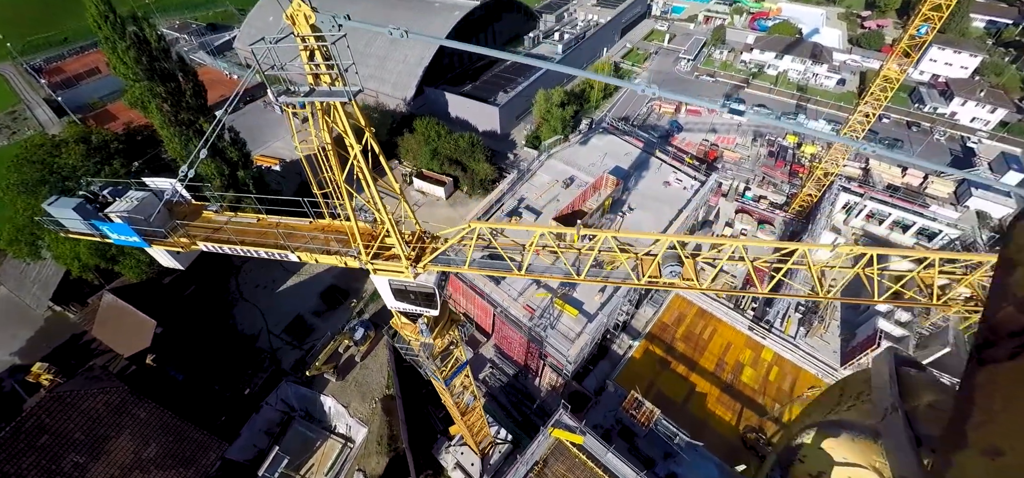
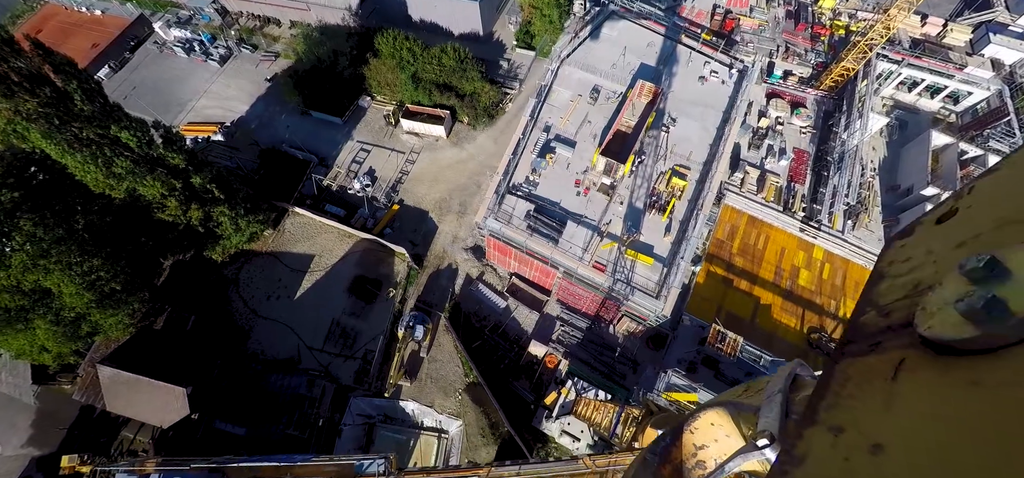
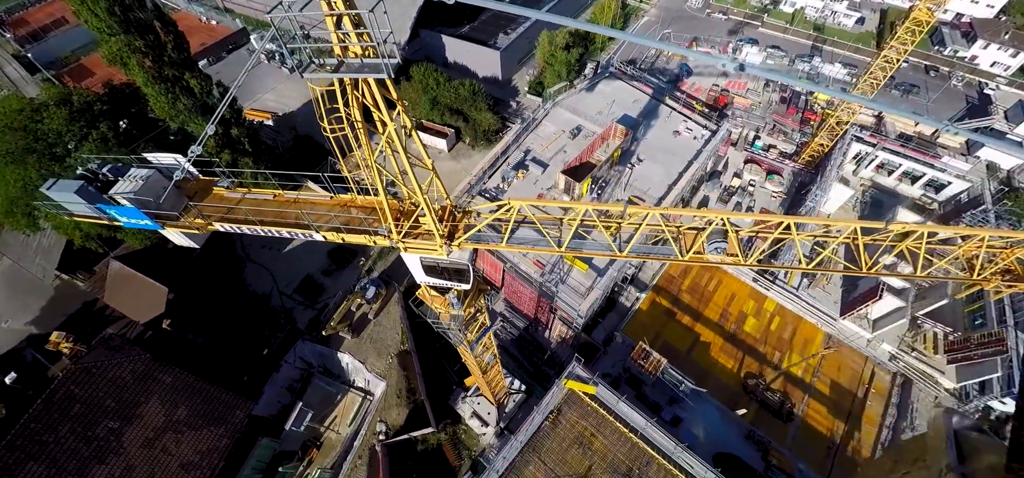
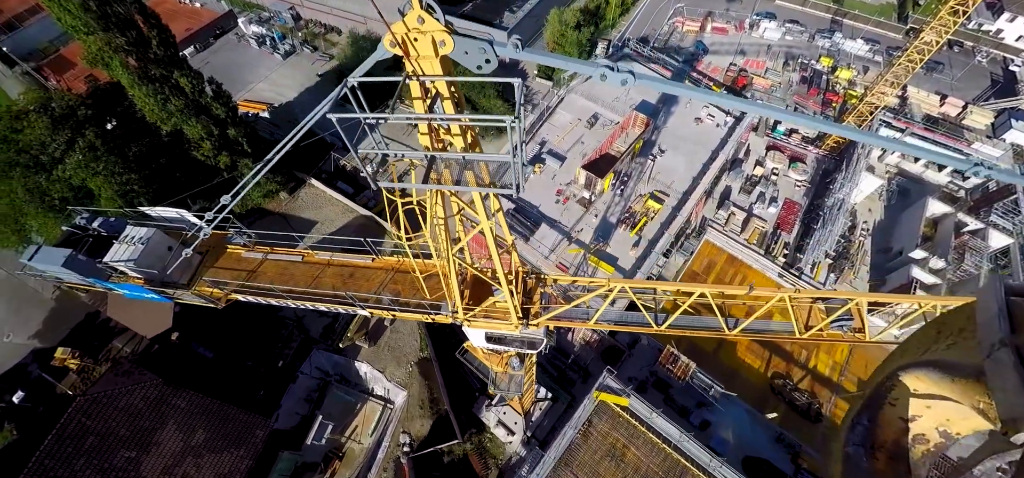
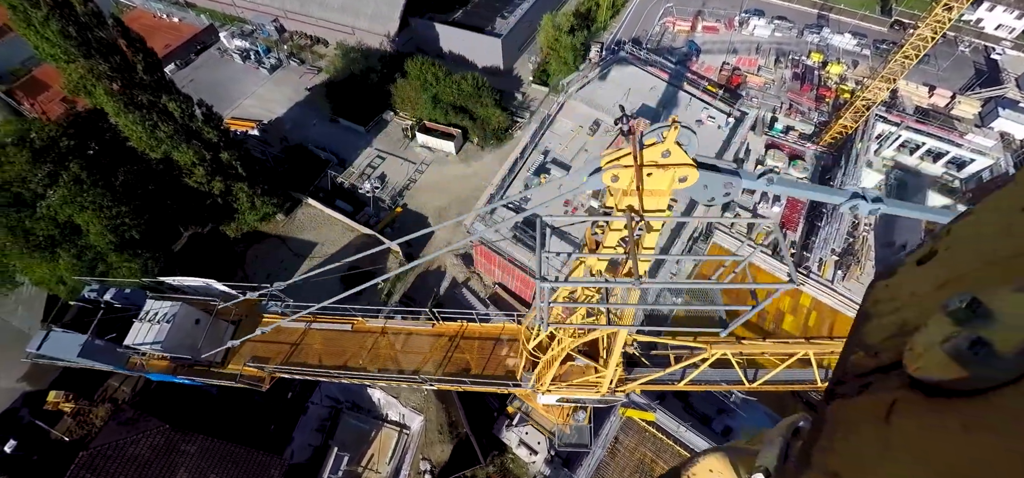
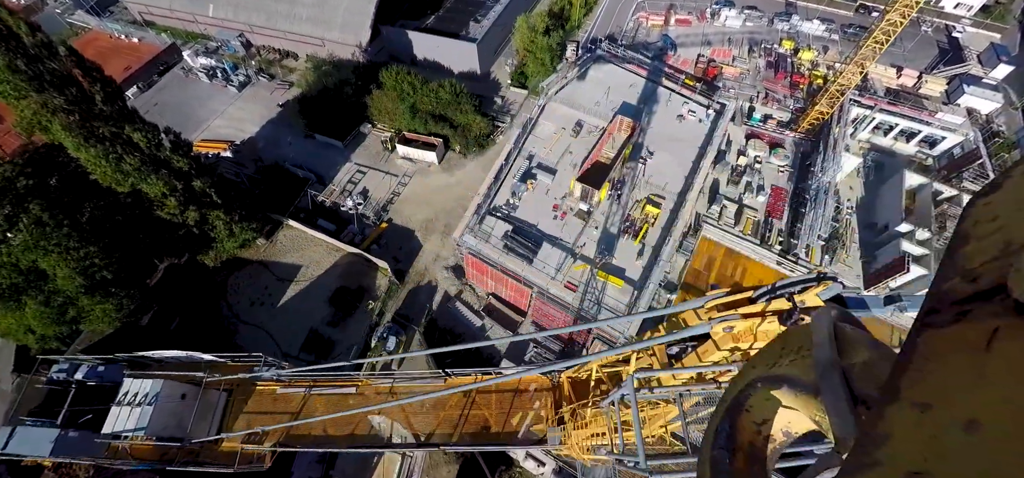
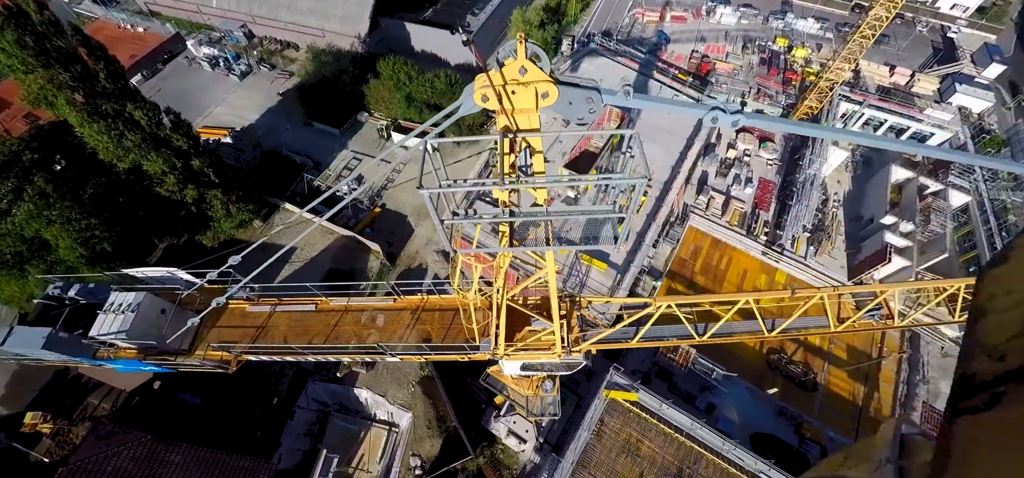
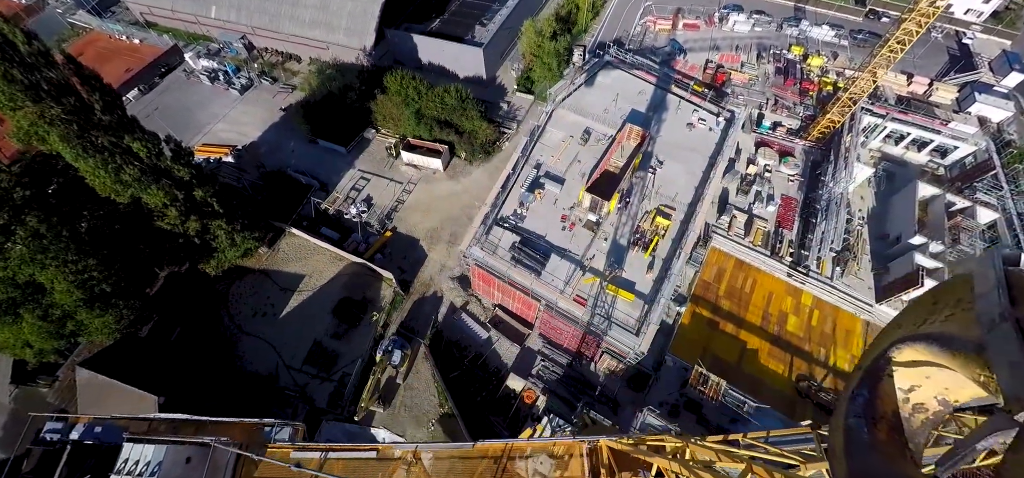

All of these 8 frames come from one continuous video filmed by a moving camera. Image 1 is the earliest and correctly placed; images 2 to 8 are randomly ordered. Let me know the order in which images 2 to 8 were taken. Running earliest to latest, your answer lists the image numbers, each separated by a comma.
3, 4, 7, 5, 6, 8, 2
